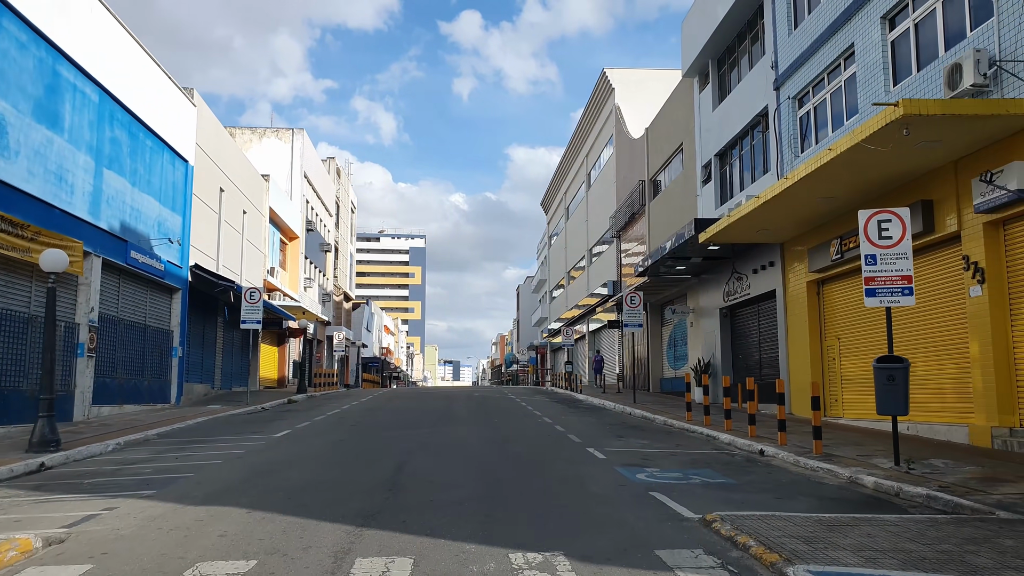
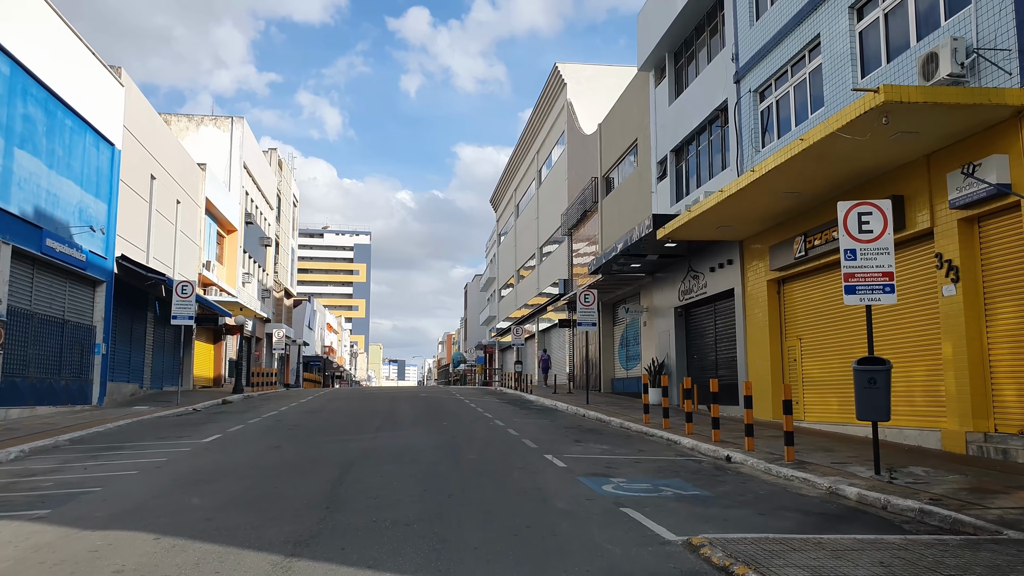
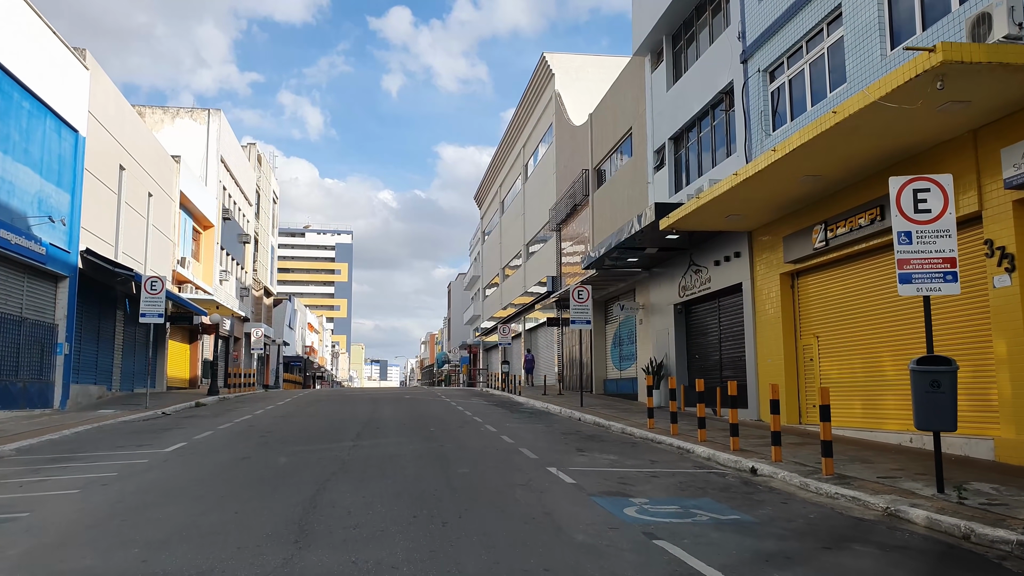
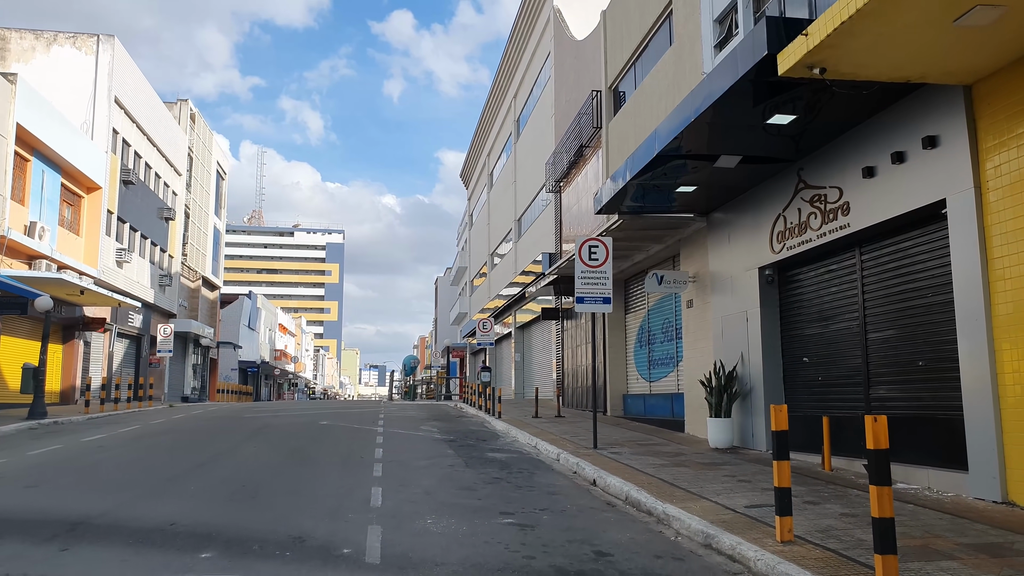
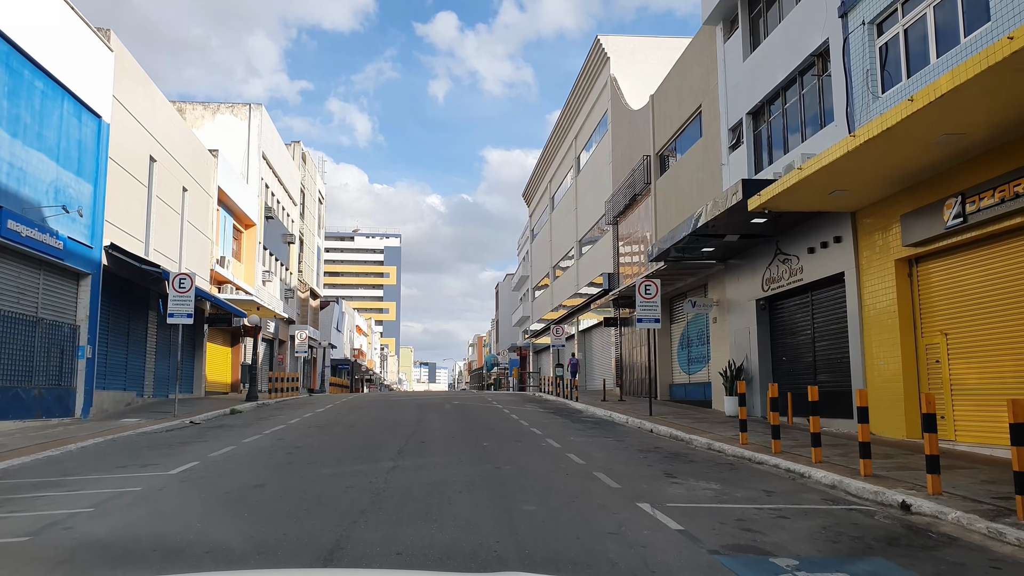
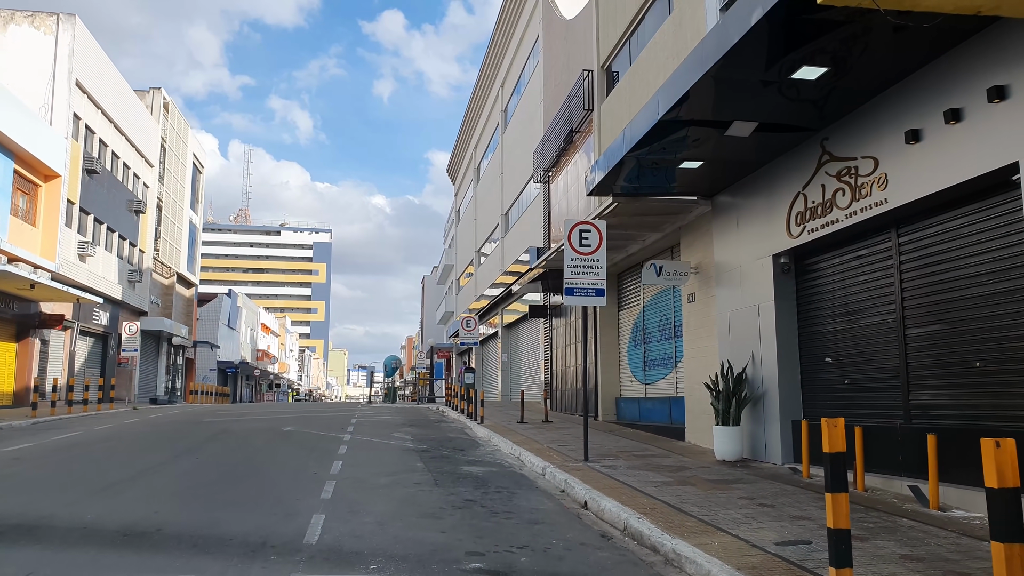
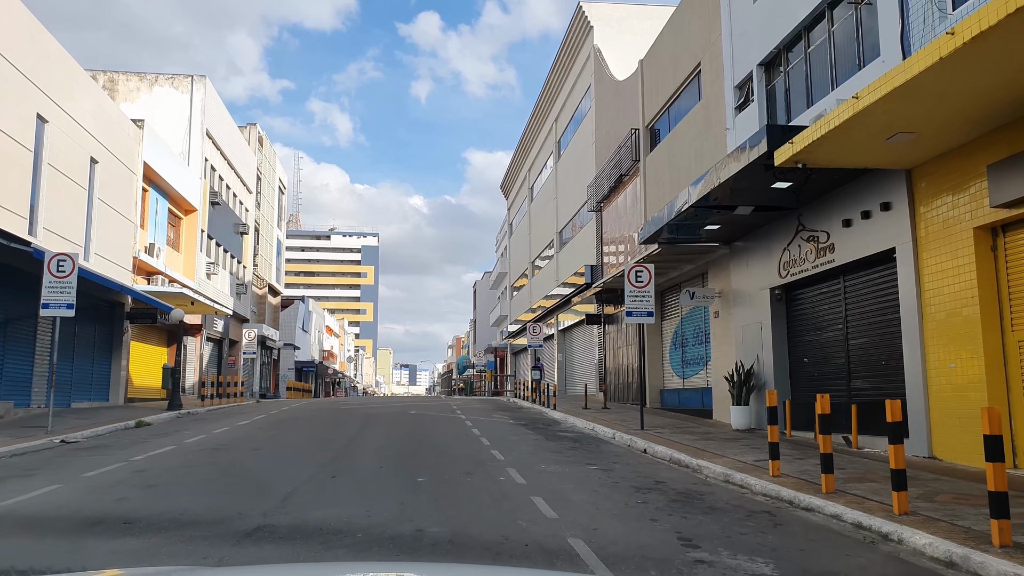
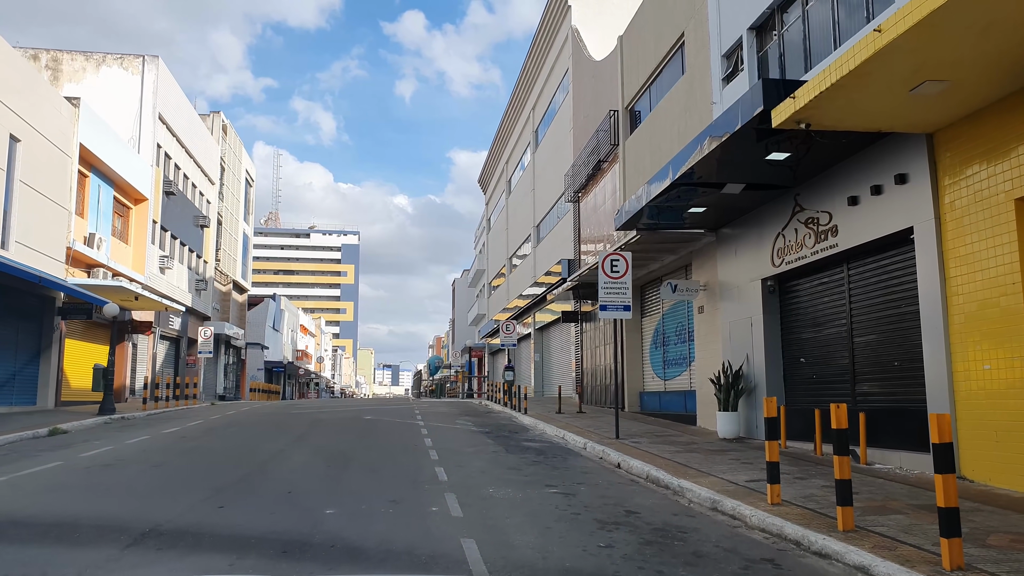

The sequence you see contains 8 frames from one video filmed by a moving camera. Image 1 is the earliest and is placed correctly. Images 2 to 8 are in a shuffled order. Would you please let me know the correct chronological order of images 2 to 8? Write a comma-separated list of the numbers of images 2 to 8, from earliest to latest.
2, 3, 5, 7, 8, 4, 6
